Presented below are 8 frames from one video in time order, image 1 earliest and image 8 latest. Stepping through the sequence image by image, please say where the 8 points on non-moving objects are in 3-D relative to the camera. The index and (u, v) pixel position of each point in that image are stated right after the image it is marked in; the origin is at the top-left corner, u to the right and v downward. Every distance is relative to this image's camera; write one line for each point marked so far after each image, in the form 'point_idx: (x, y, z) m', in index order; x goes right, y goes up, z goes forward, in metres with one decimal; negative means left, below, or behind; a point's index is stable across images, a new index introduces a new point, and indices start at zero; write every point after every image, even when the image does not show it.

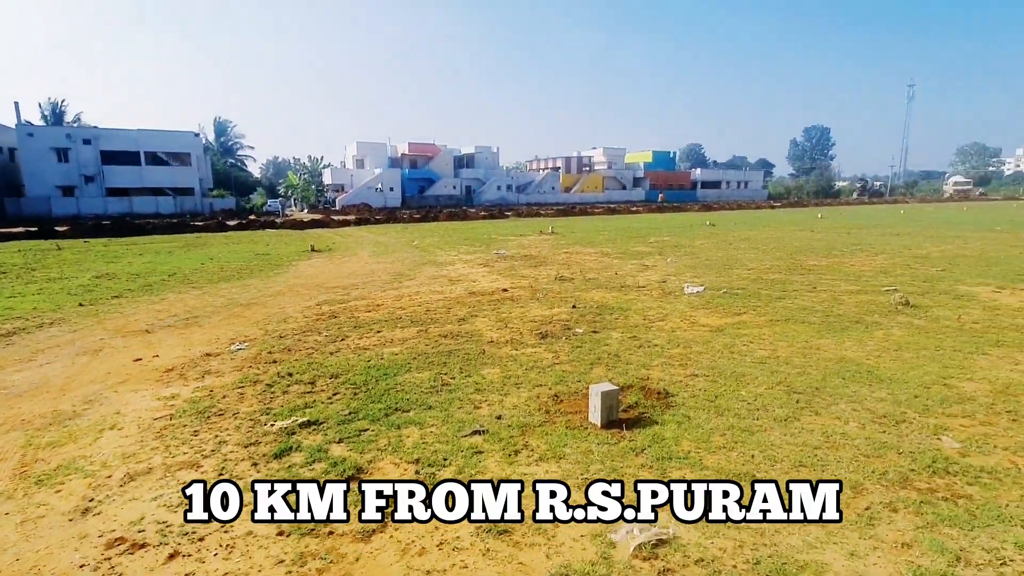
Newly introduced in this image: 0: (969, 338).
0: (+5.1, -0.6, +5.8) m
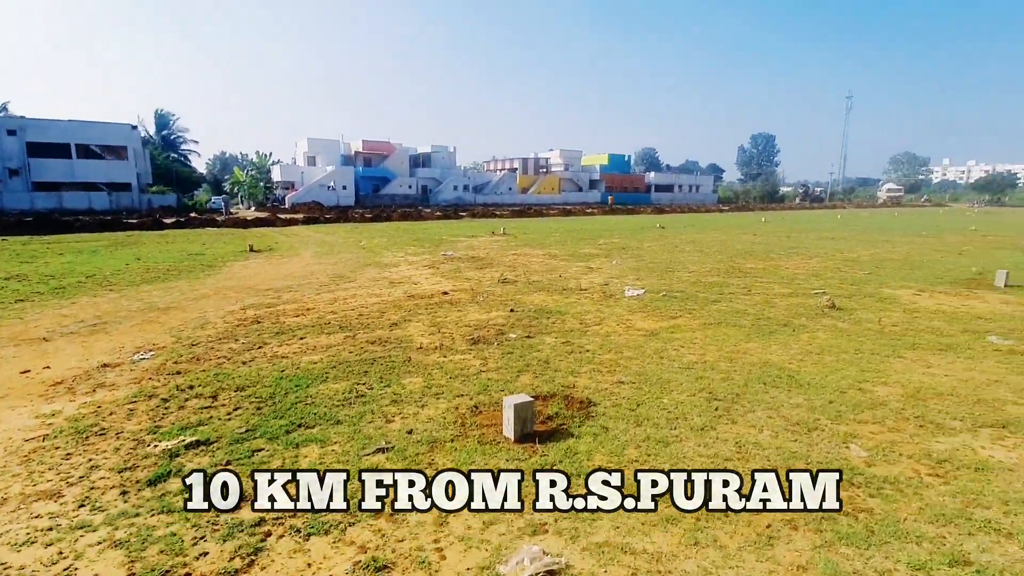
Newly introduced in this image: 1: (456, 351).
0: (+4.3, -0.6, +5.9) m
1: (-0.7, -0.7, +6.0) m
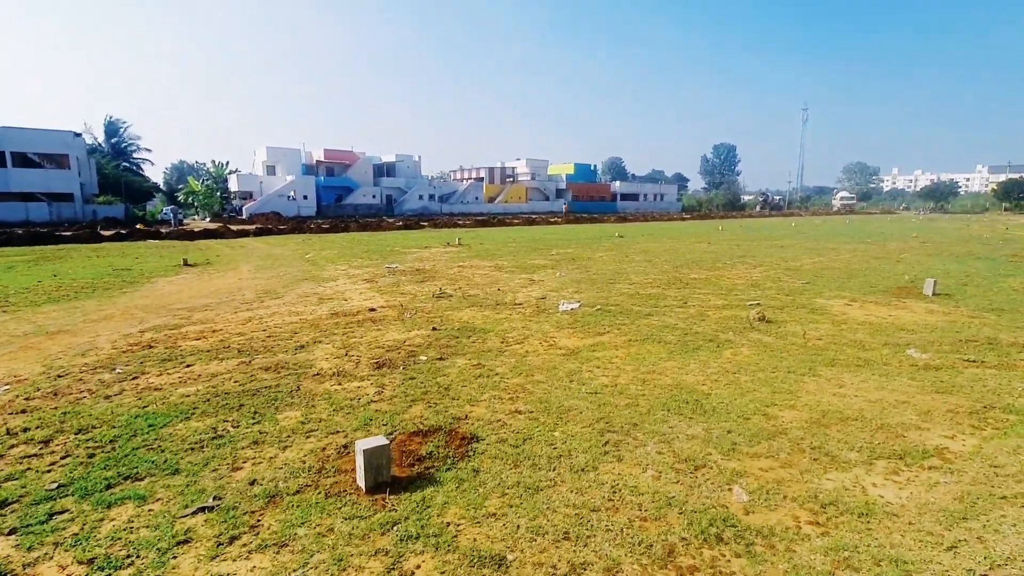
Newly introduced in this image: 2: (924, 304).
0: (+3.3, -0.8, +5.7) m
1: (-1.7, -1.0, +5.5) m
2: (+6.6, -0.3, +8.2) m
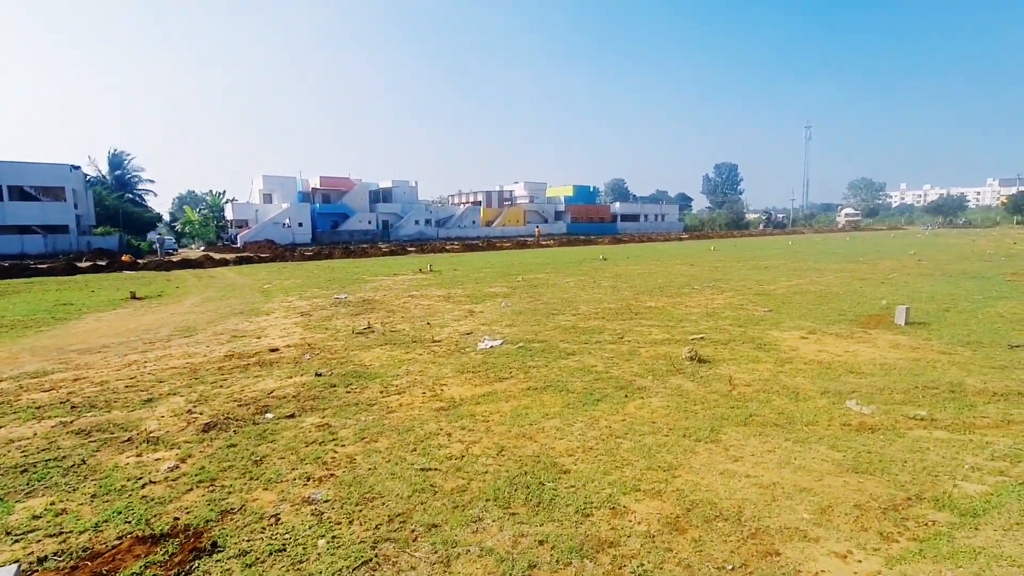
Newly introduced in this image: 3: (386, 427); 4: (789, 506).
0: (+1.9, -1.1, +4.7) m
1: (-3.1, -1.4, +4.6) m
2: (+5.3, -0.7, +7.1) m
3: (-1.2, -1.3, +4.7) m
4: (+1.6, -1.3, +3.0) m
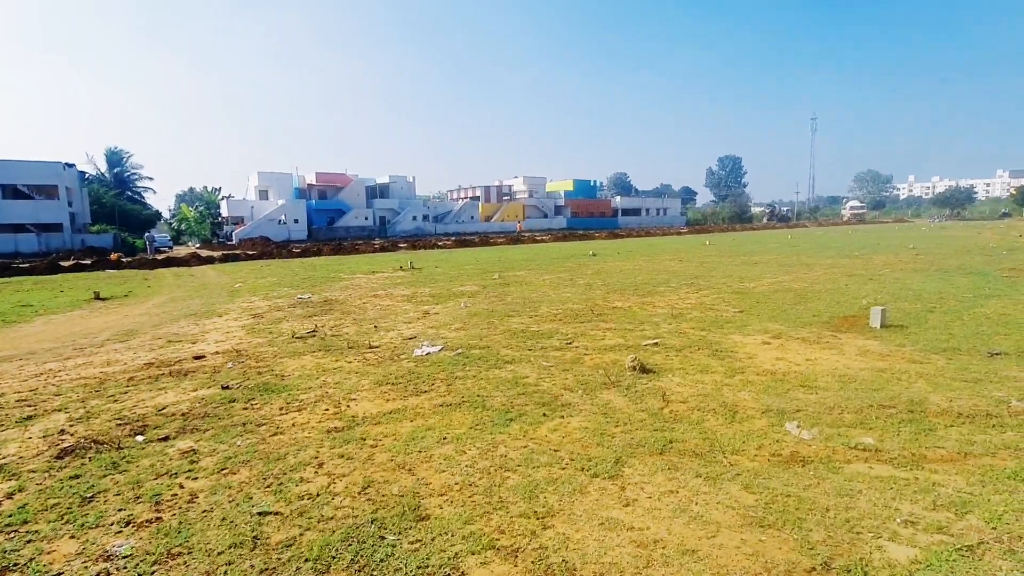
0: (+1.0, -1.2, +4.0) m
1: (-4.0, -1.5, +4.0) m
2: (+4.4, -0.7, +6.4) m
3: (-2.0, -1.3, +4.1) m
4: (+0.7, -1.3, +2.4) m
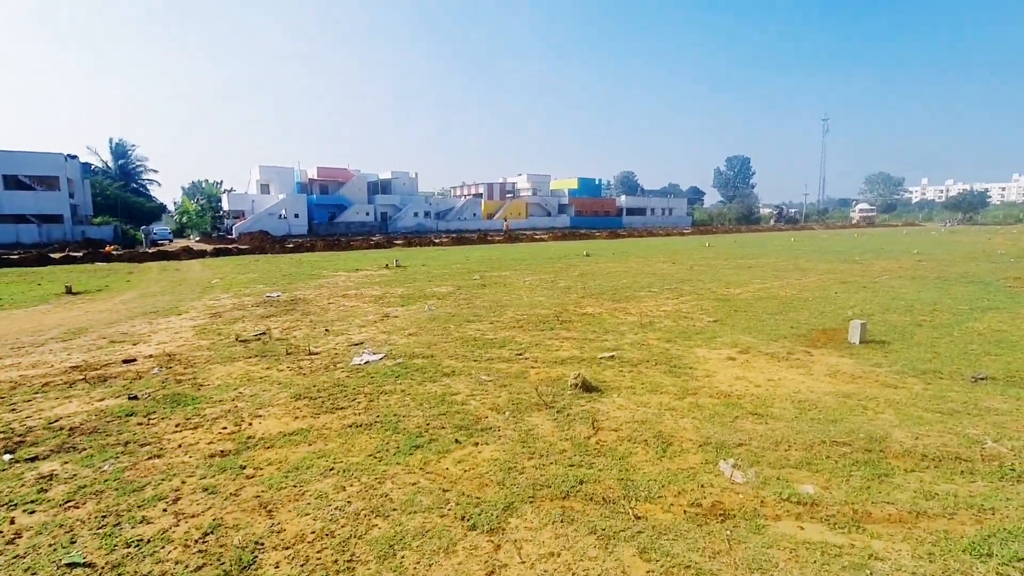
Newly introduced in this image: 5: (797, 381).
0: (+0.3, -1.3, +3.5) m
1: (-4.7, -1.5, +3.6) m
2: (+3.7, -0.8, +5.8) m
3: (-2.8, -1.4, +3.6) m
4: (-0.1, -1.4, +1.8) m
5: (+2.9, -0.9, +5.2) m
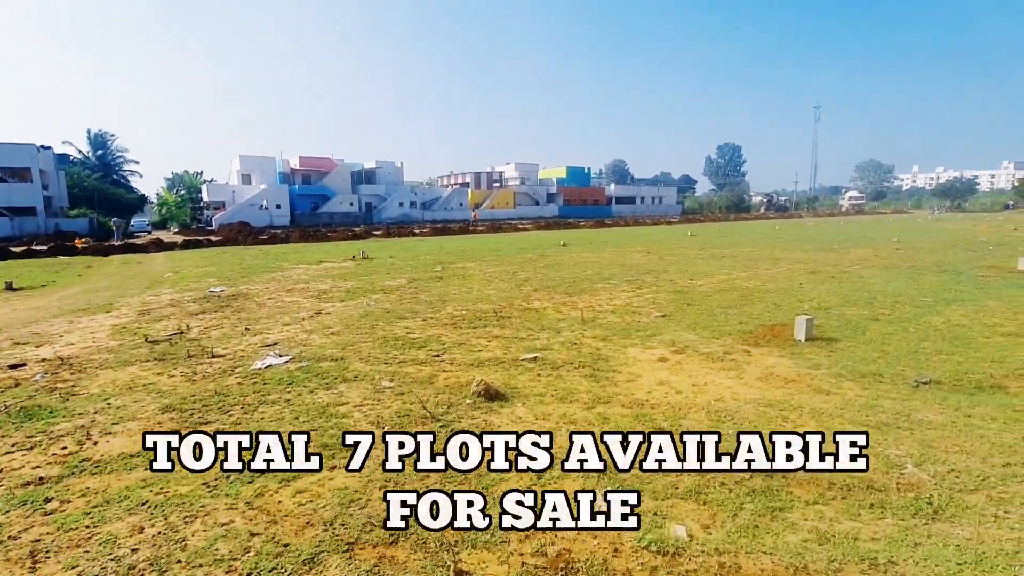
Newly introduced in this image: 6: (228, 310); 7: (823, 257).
0: (-0.7, -1.3, +3.0) m
1: (-5.7, -1.5, +3.0) m
2: (+2.7, -0.8, +5.3) m
3: (-3.8, -1.4, +3.1) m
4: (-1.0, -1.5, +1.3) m
5: (+2.0, -0.9, +4.7) m
6: (-5.4, -0.4, +9.7) m
7: (+9.1, +0.9, +15.0) m
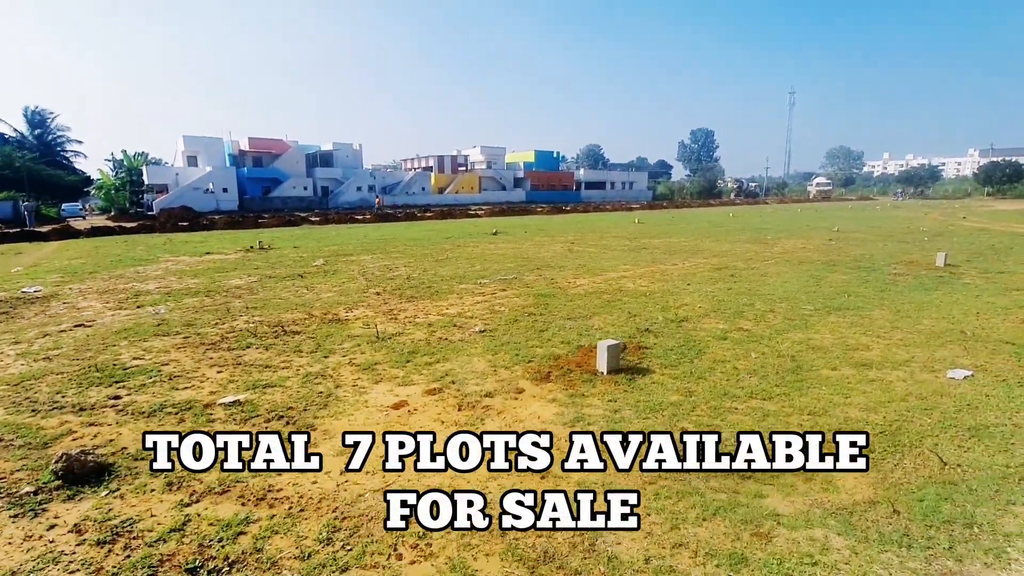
0: (-3.1, -1.5, +1.5) m
1: (-8.2, -1.8, +1.3) m
2: (+0.2, -0.9, +3.9) m
3: (-6.2, -1.7, +1.5) m
4: (-3.4, -1.8, -0.2) m
5: (-0.5, -1.1, +3.3) m
6: (-8.0, -0.5, +8.0) m
7: (+6.3, +1.0, +13.7) m
